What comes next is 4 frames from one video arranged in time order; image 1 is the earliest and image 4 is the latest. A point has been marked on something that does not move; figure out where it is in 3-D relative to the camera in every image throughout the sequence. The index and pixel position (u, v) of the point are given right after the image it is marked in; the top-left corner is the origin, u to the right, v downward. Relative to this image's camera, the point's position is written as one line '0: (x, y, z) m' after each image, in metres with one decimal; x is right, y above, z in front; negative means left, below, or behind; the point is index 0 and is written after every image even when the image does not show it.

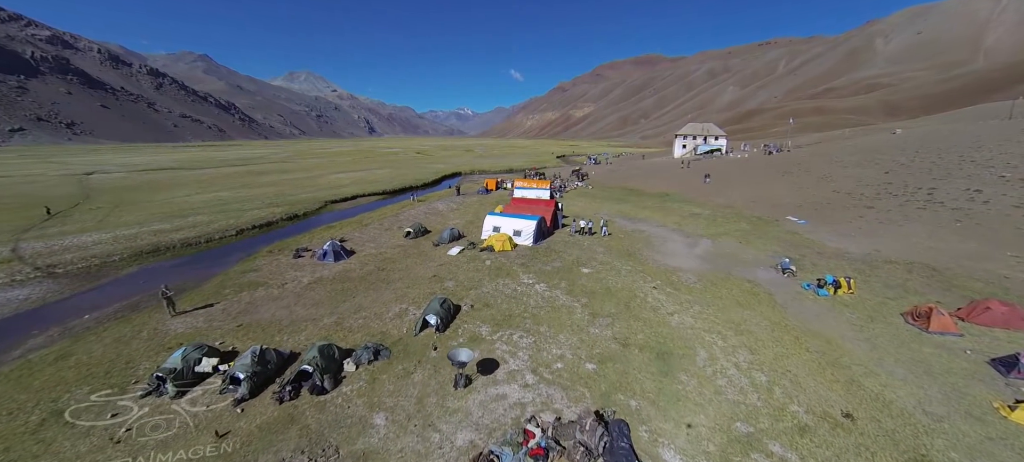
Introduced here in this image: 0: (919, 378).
0: (+18.5, -6.7, +15.5) m
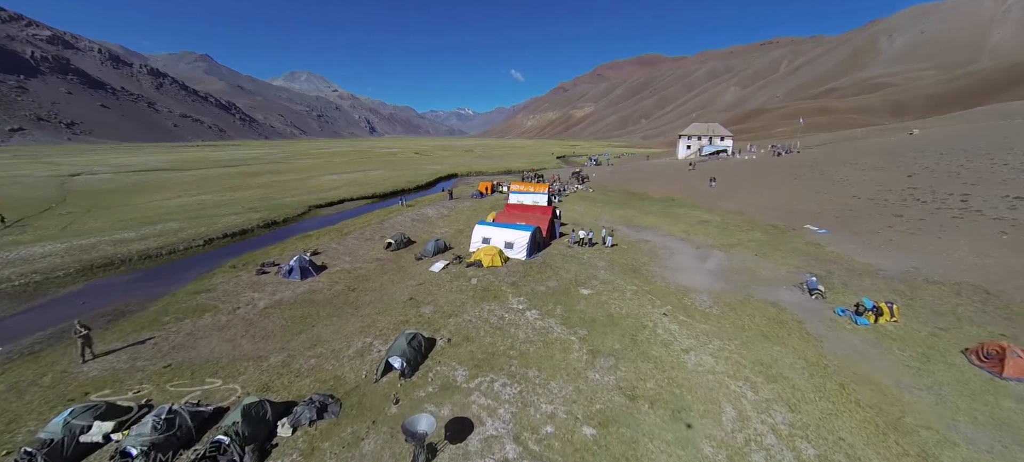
0: (+17.7, -7.7, +12.1) m
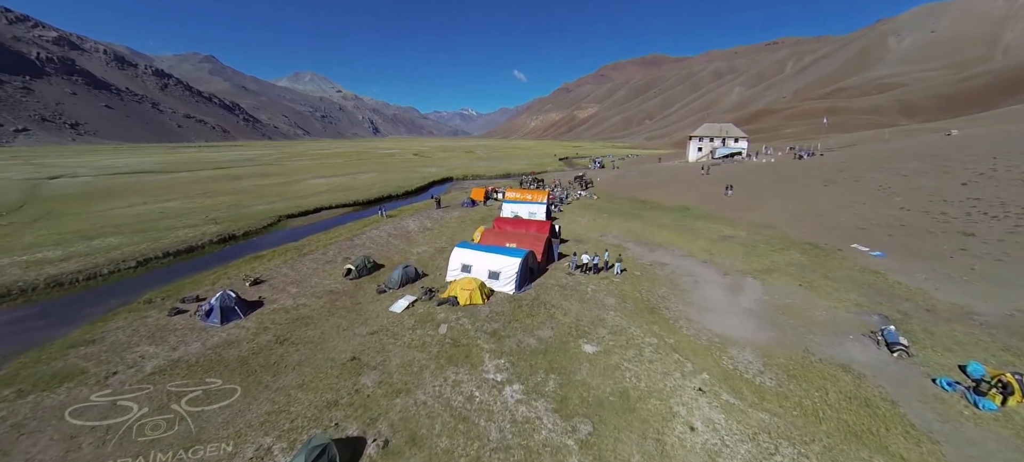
0: (+16.5, -9.6, +6.0) m
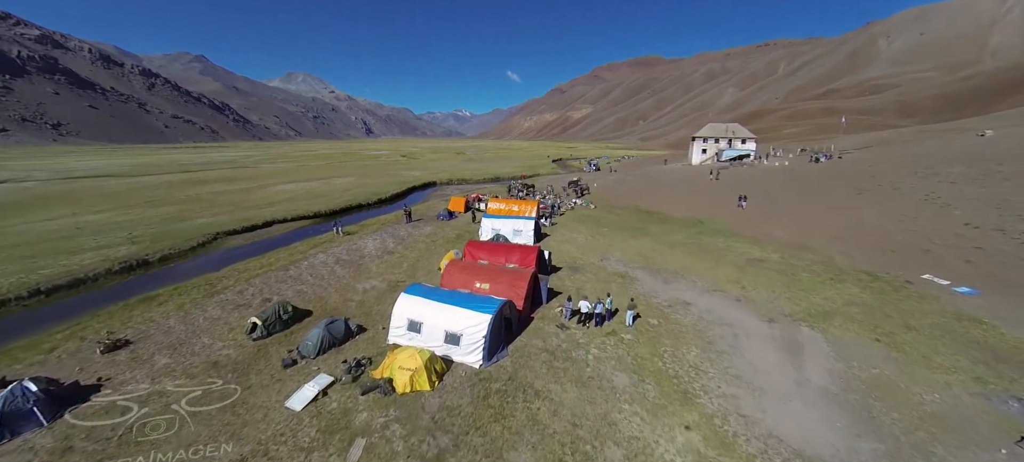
0: (+15.2, -11.6, -1.1) m
